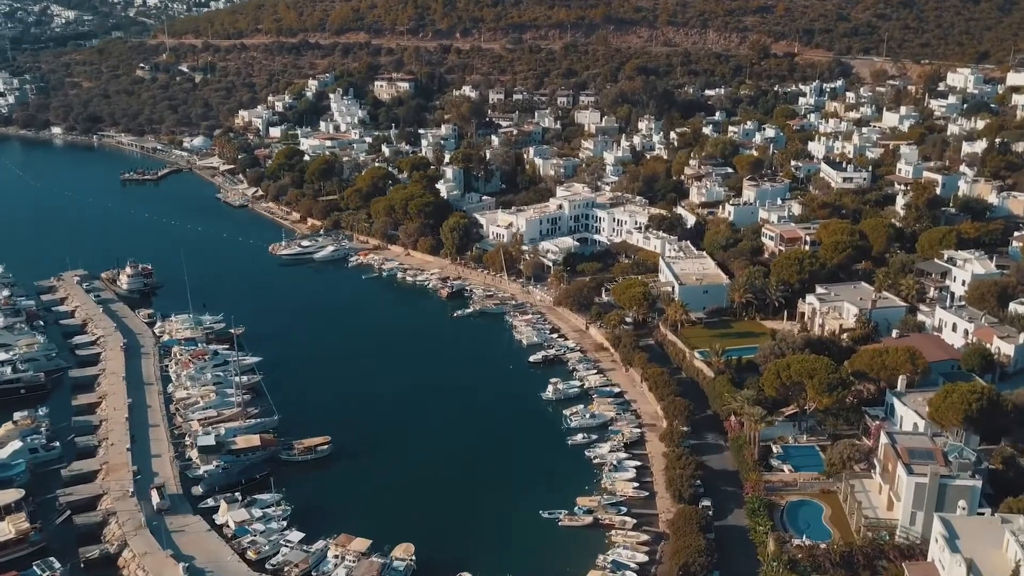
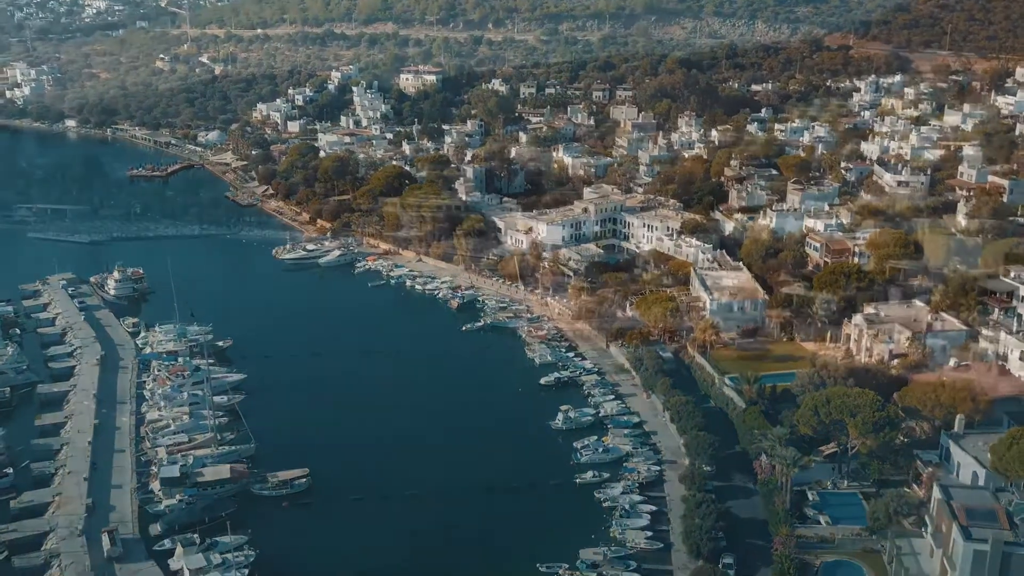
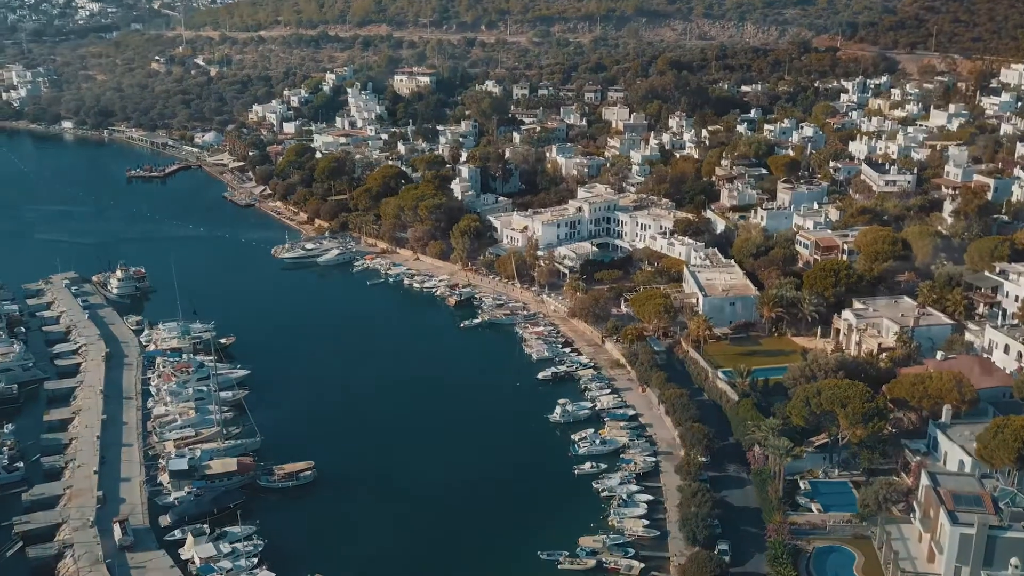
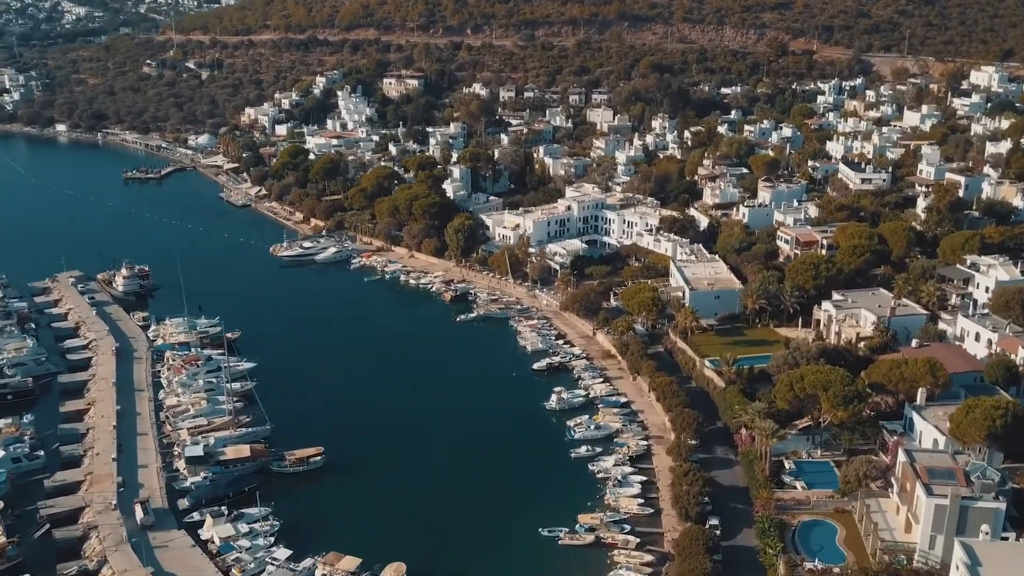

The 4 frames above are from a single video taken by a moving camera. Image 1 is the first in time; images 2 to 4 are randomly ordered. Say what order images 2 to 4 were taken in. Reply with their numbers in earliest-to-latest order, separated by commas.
4, 3, 2
